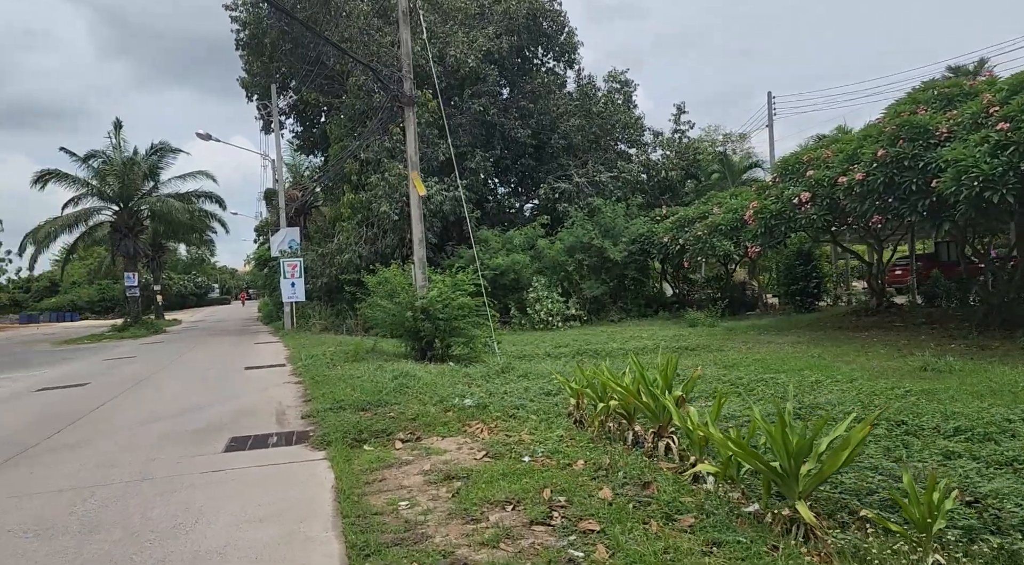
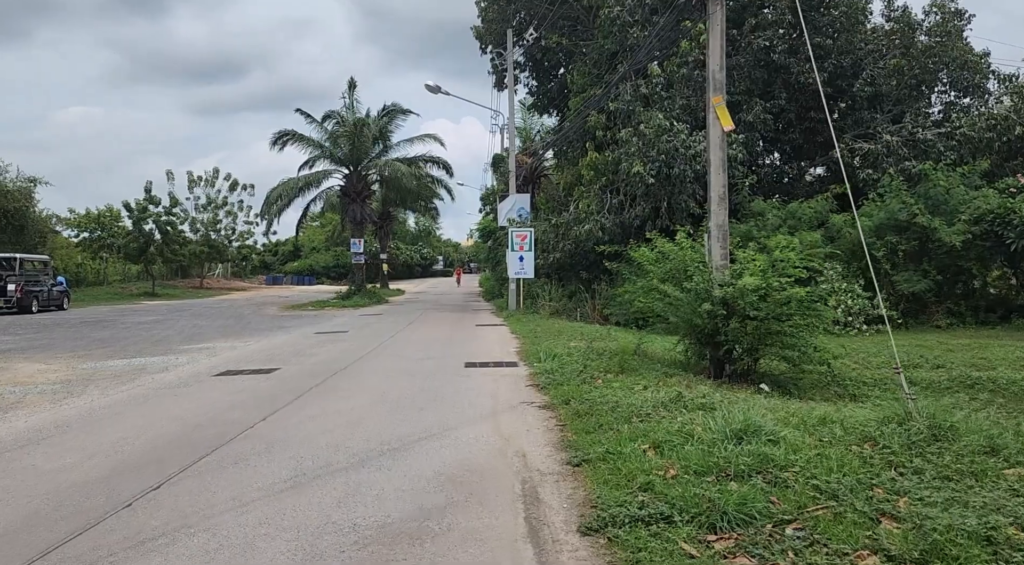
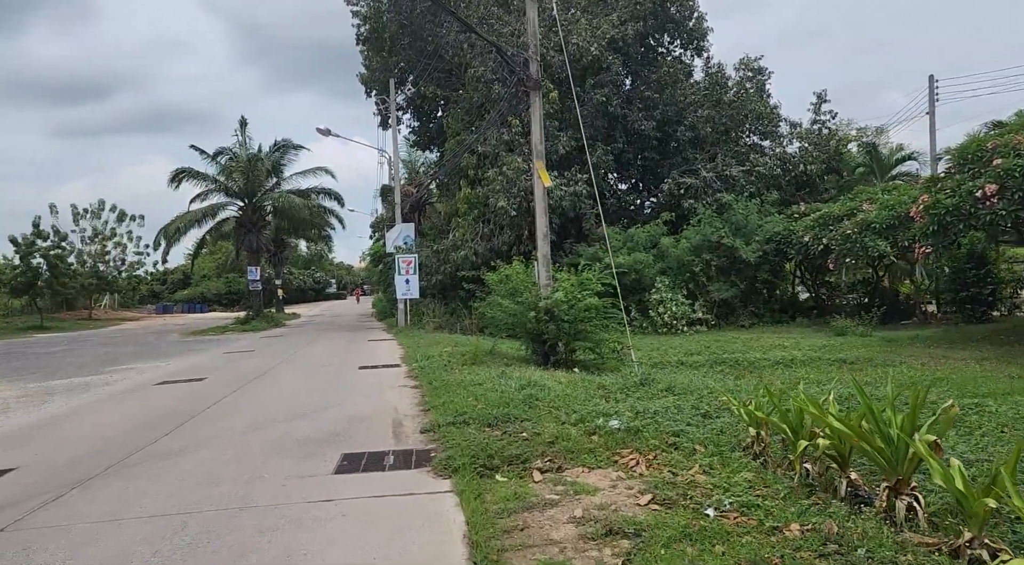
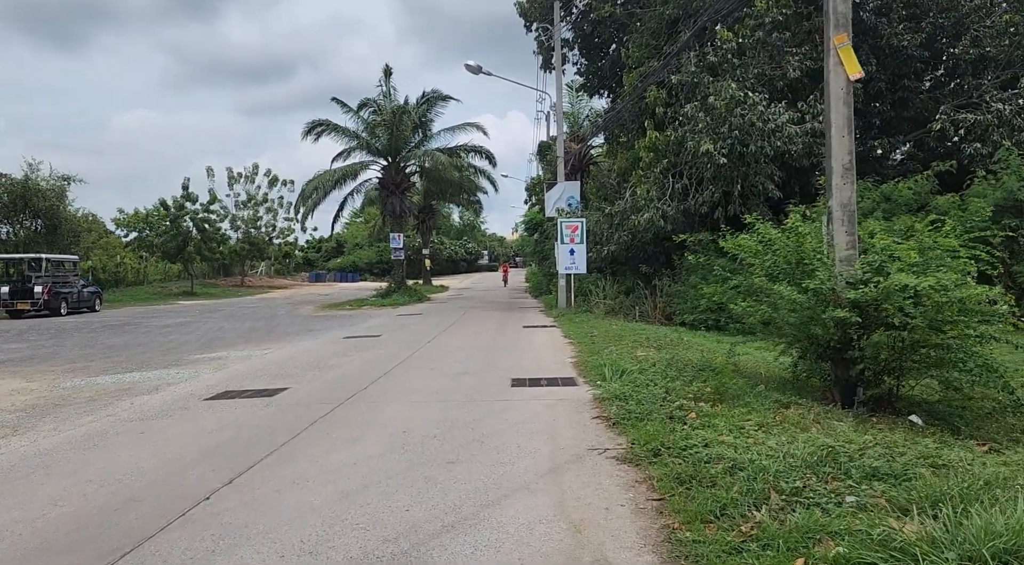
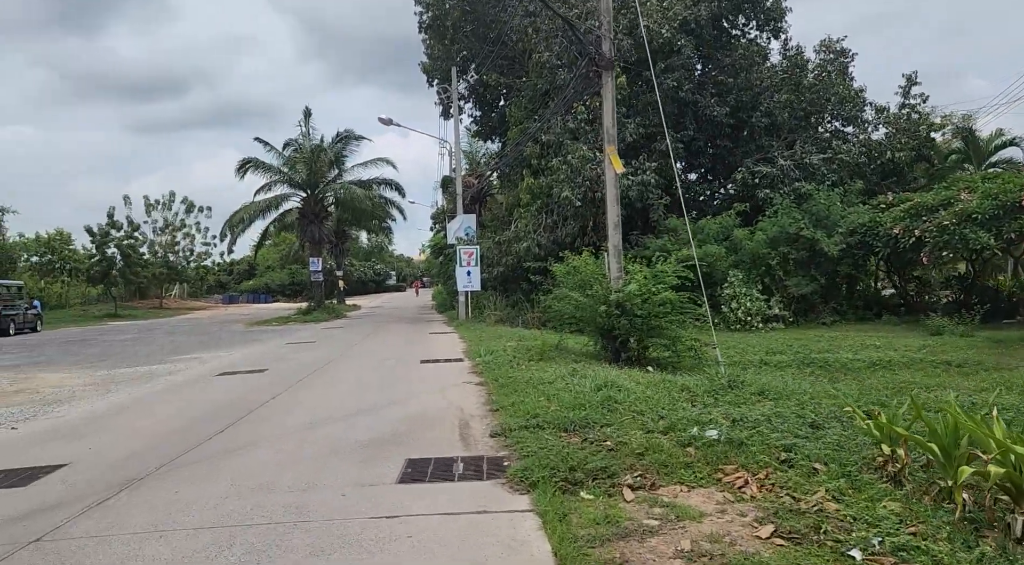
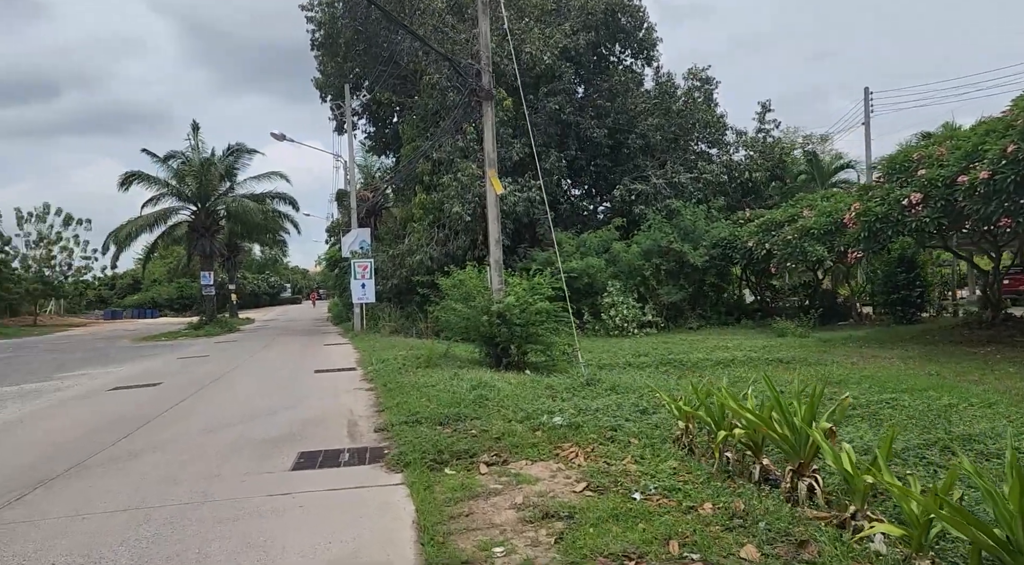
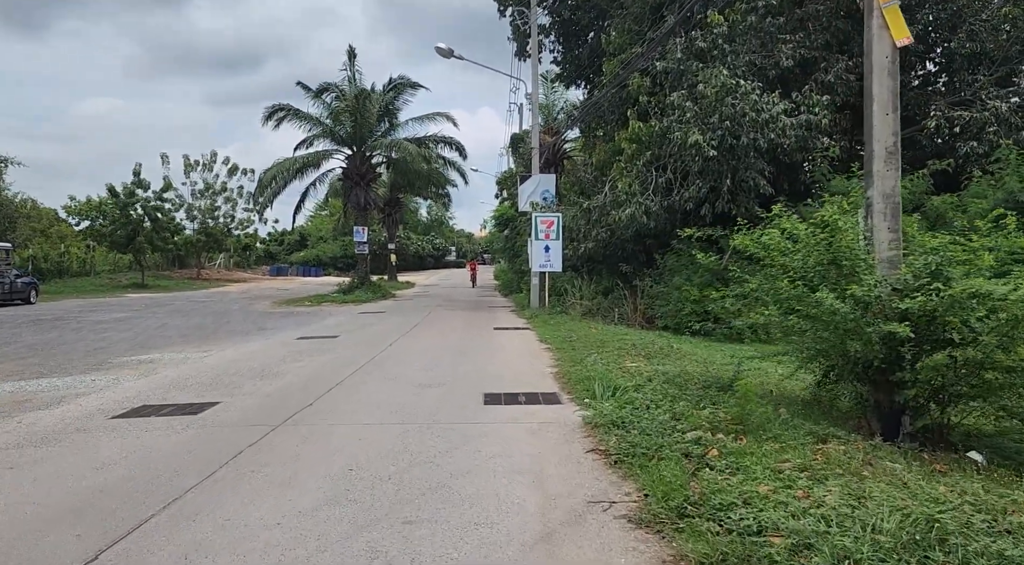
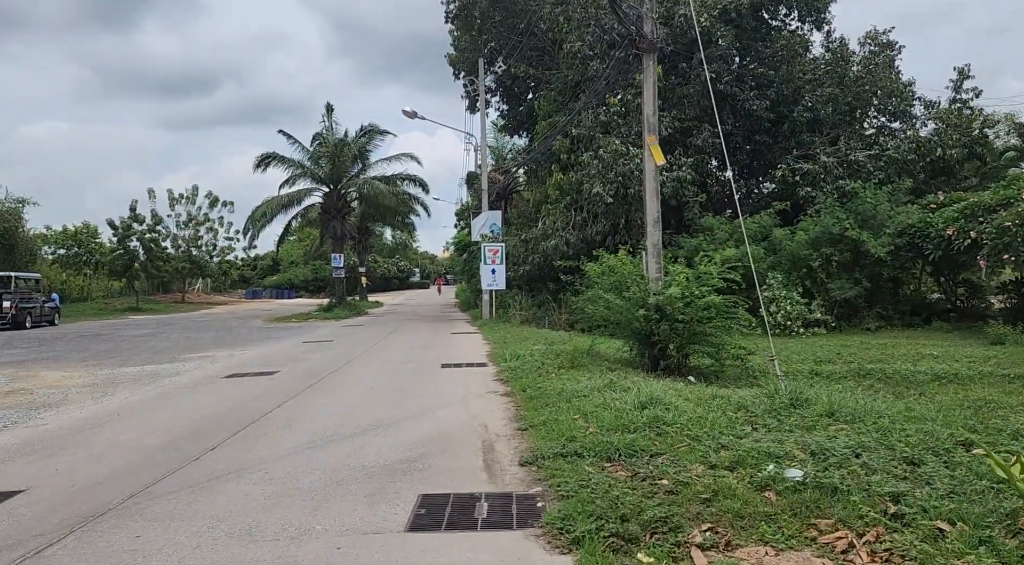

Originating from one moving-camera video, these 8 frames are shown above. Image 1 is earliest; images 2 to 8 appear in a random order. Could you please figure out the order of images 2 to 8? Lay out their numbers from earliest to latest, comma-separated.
6, 3, 5, 8, 2, 4, 7
